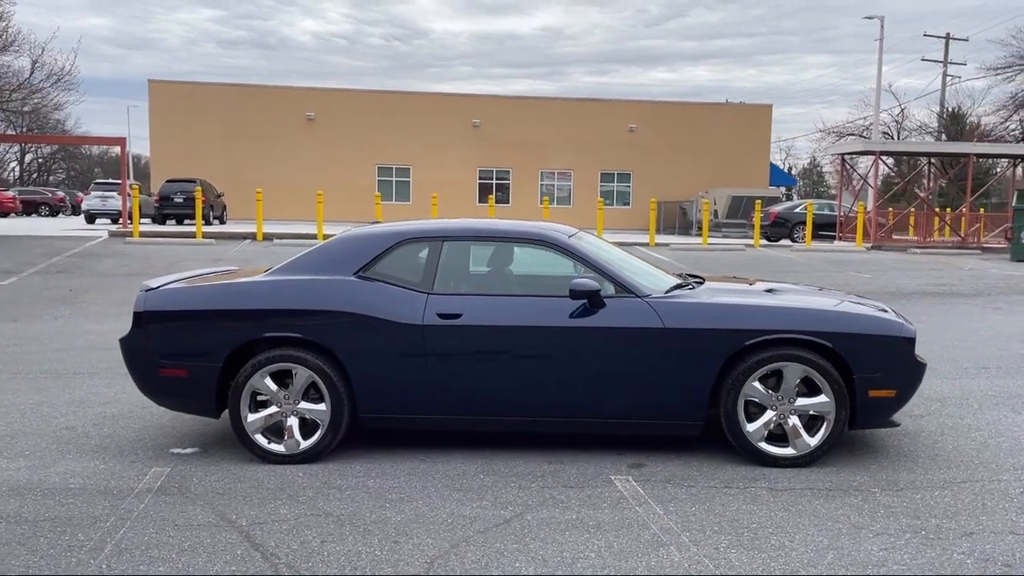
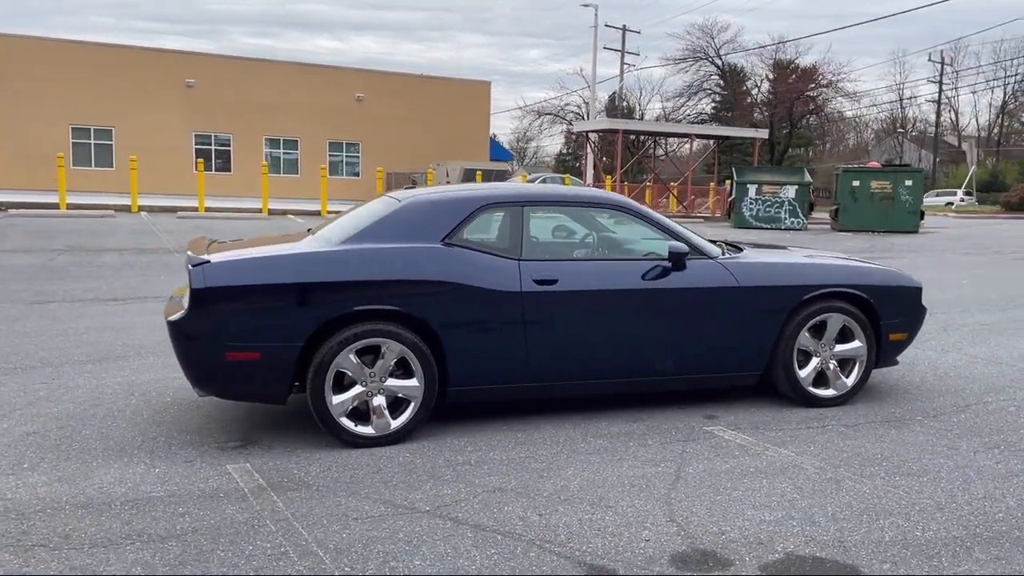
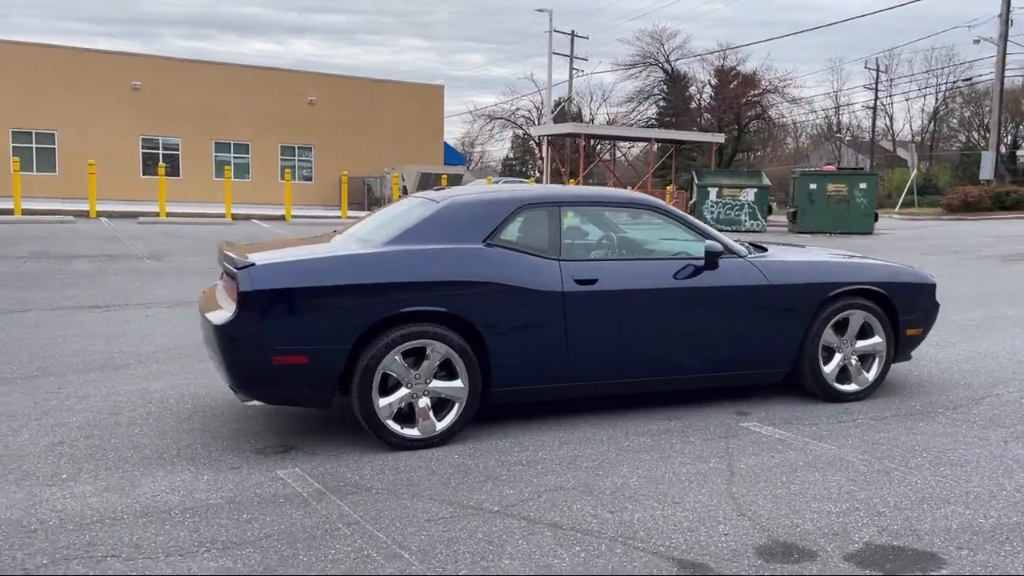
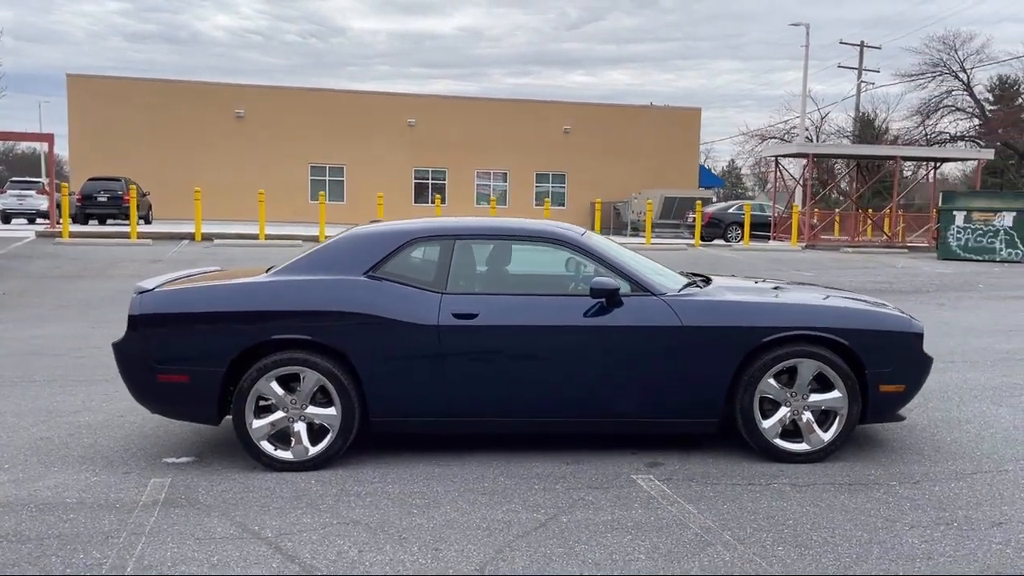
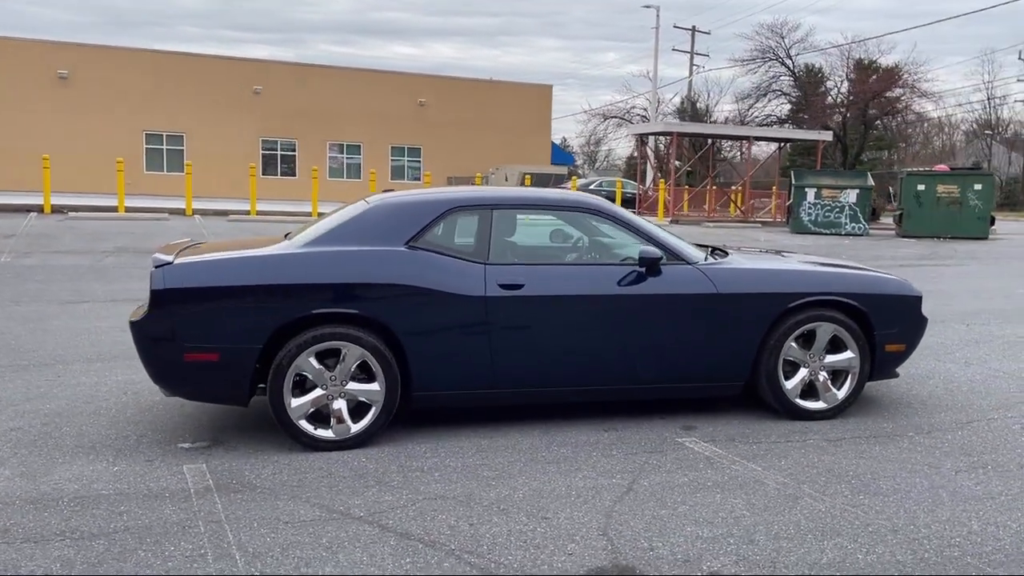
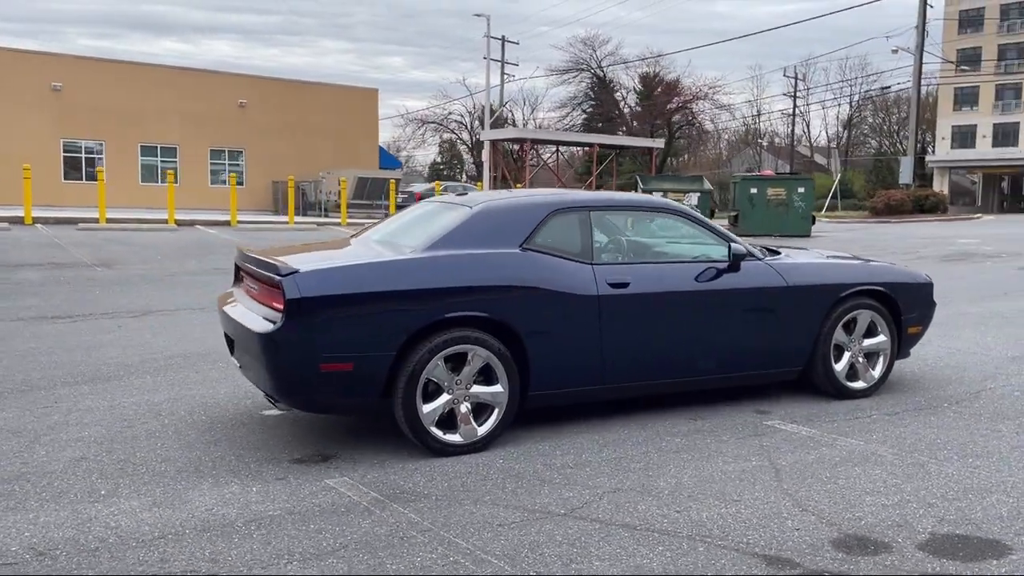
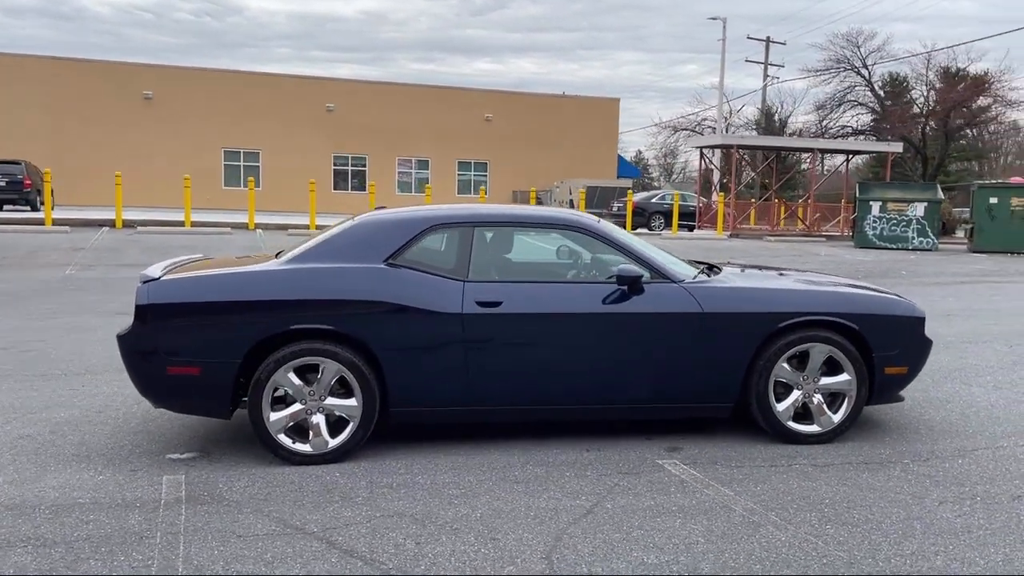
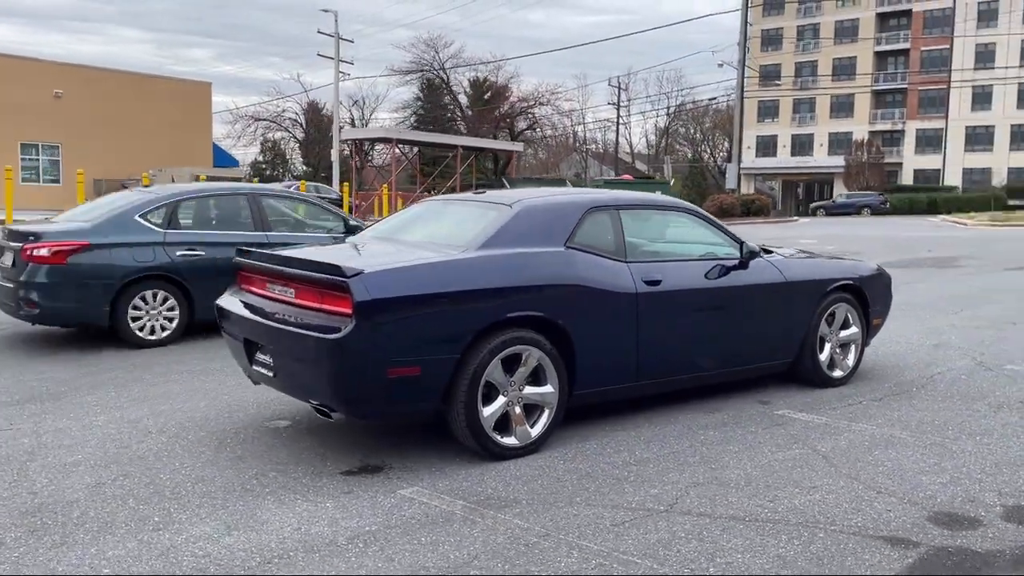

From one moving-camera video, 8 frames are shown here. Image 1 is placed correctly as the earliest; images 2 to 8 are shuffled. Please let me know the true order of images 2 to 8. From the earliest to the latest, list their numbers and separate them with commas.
4, 7, 5, 2, 3, 6, 8
